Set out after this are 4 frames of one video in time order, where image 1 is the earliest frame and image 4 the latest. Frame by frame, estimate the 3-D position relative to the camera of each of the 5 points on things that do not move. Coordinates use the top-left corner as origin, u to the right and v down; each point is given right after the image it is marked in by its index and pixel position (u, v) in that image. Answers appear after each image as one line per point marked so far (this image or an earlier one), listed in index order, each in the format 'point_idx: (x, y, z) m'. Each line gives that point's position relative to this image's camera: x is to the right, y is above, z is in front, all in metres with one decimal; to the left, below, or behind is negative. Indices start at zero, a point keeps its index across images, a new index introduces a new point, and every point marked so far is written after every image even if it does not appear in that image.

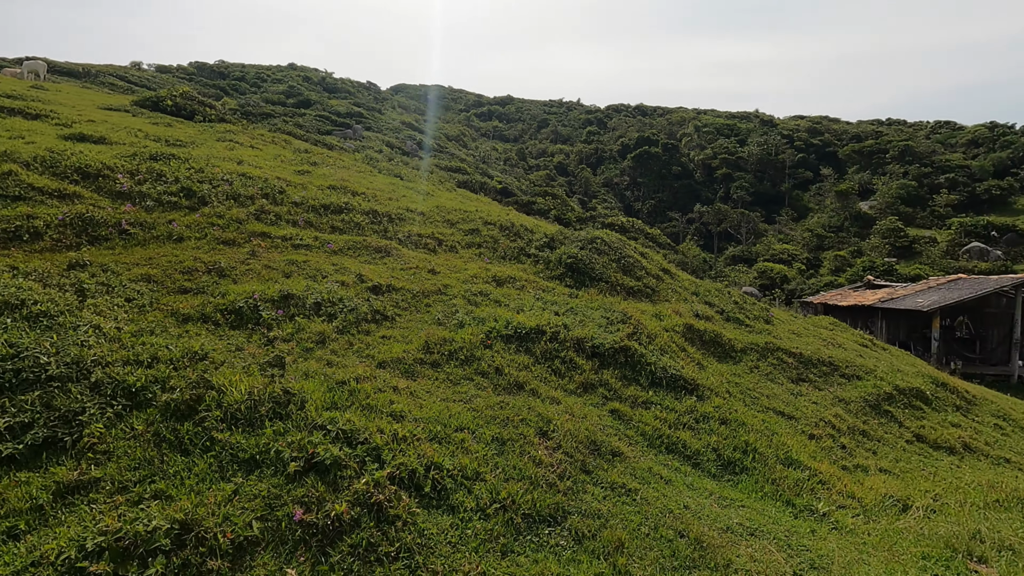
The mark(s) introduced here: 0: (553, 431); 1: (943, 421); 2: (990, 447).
0: (+0.4, -1.6, +5.9) m
1: (+8.3, -2.5, +10.3) m
2: (+8.8, -2.9, +9.9) m
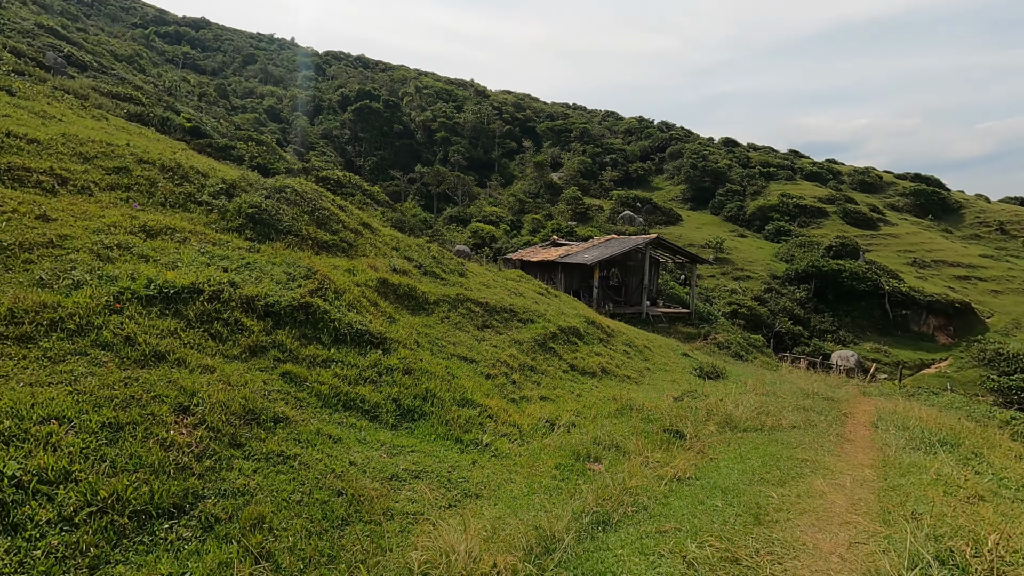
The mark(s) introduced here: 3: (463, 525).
0: (-3.0, -1.1, +5.0) m
1: (+1.8, -1.5, +12.7) m
2: (+2.5, -1.9, +12.6) m
3: (-0.4, -2.0, +4.5) m
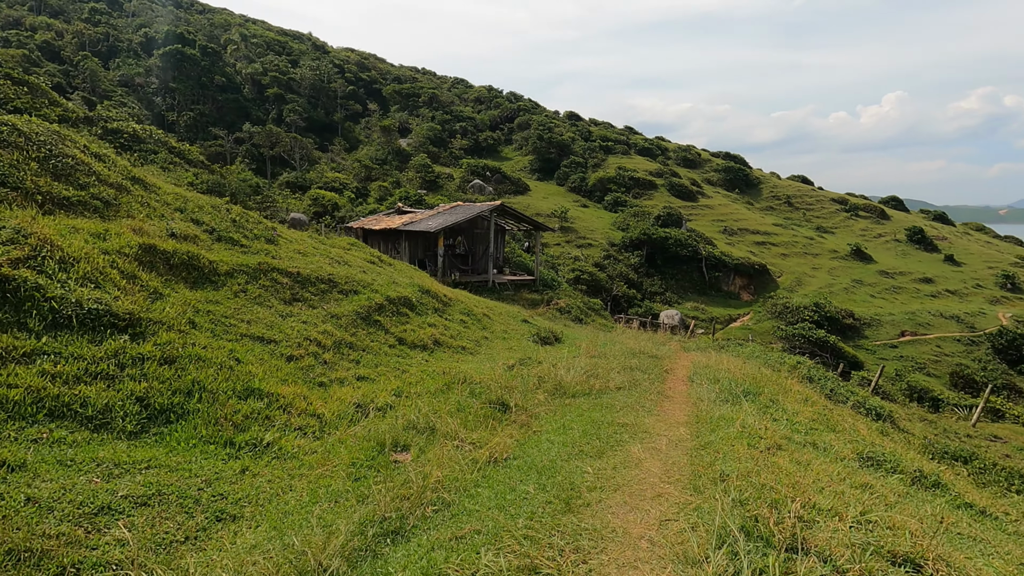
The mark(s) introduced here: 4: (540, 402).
0: (-4.6, -0.9, +3.1) m
1: (-2.0, -0.8, +11.7) m
2: (-1.3, -1.1, +11.8) m
3: (-2.0, -1.7, +3.3) m
4: (+0.4, -1.7, +7.9) m
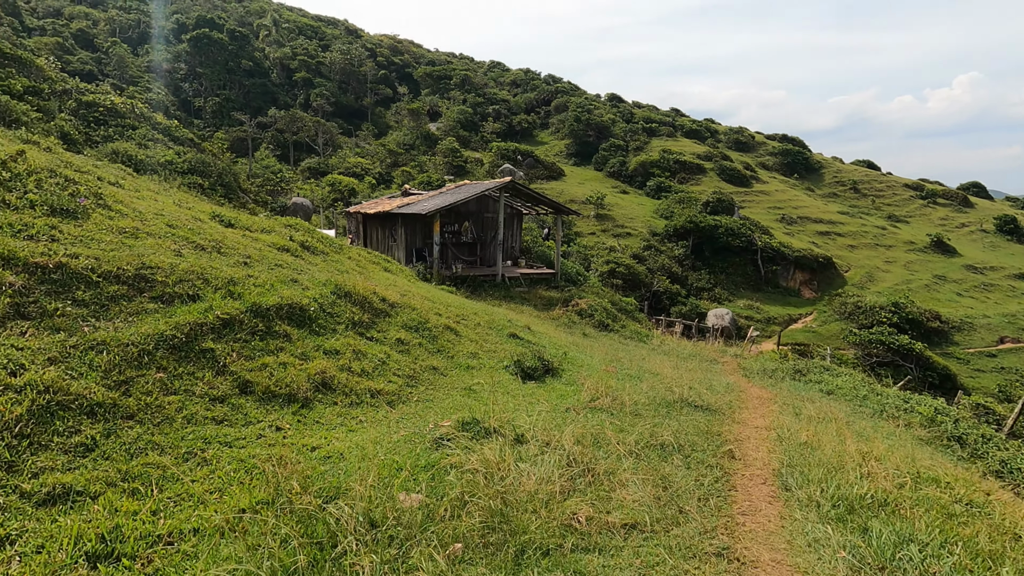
0: (-5.9, -1.0, -1.4) m
1: (-2.7, -0.8, +7.1) m
2: (-2.0, -1.2, +7.1) m
3: (-3.3, -1.9, -1.3) m
4: (-0.6, -1.8, +3.0) m
